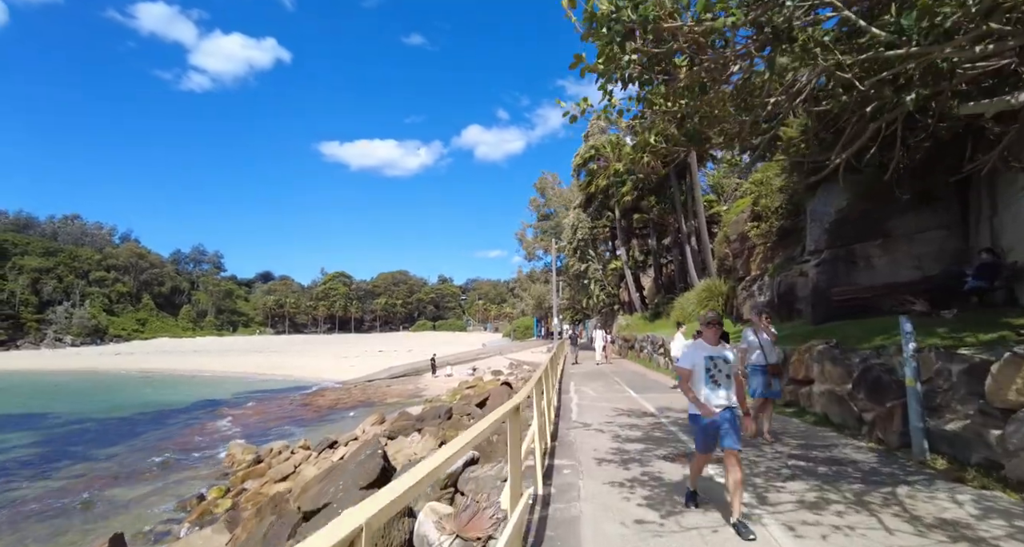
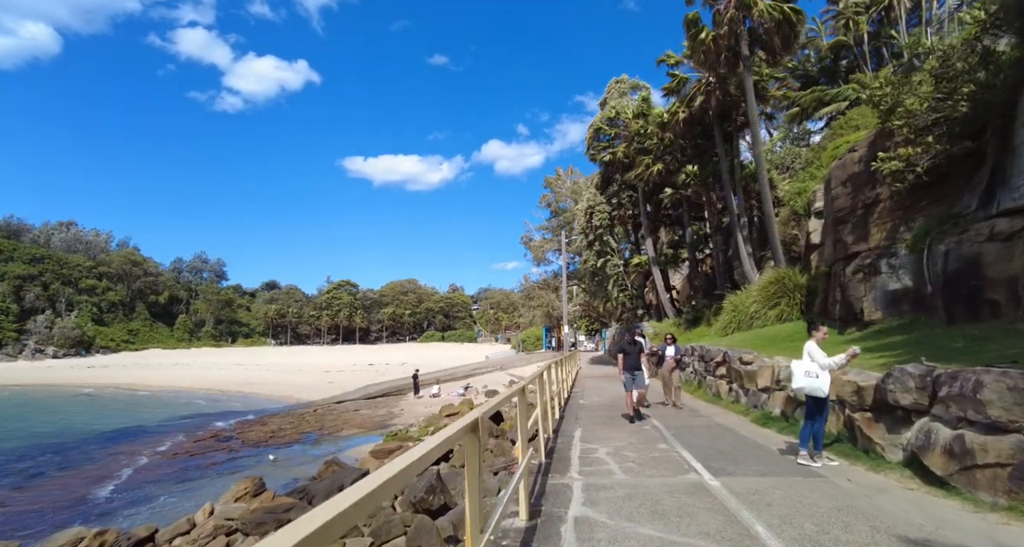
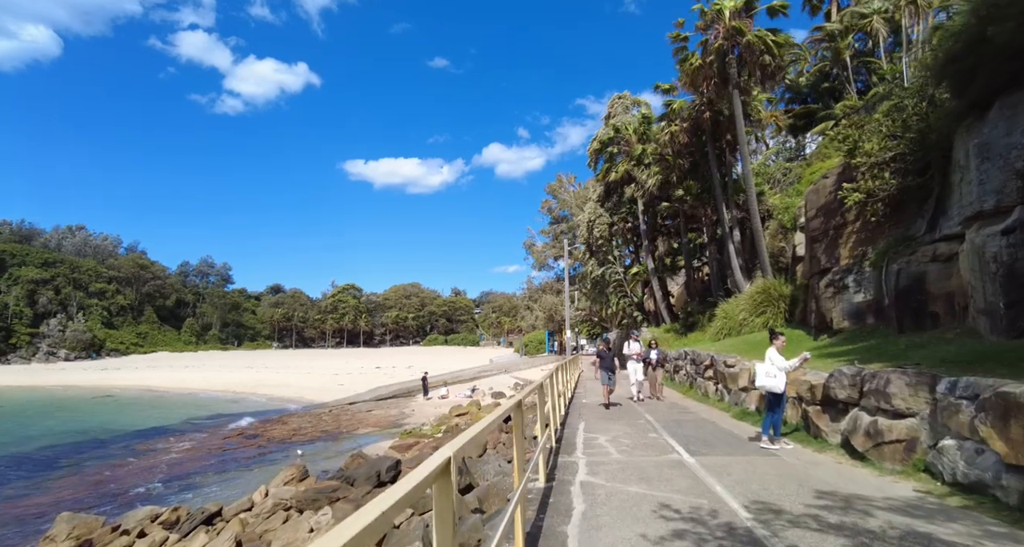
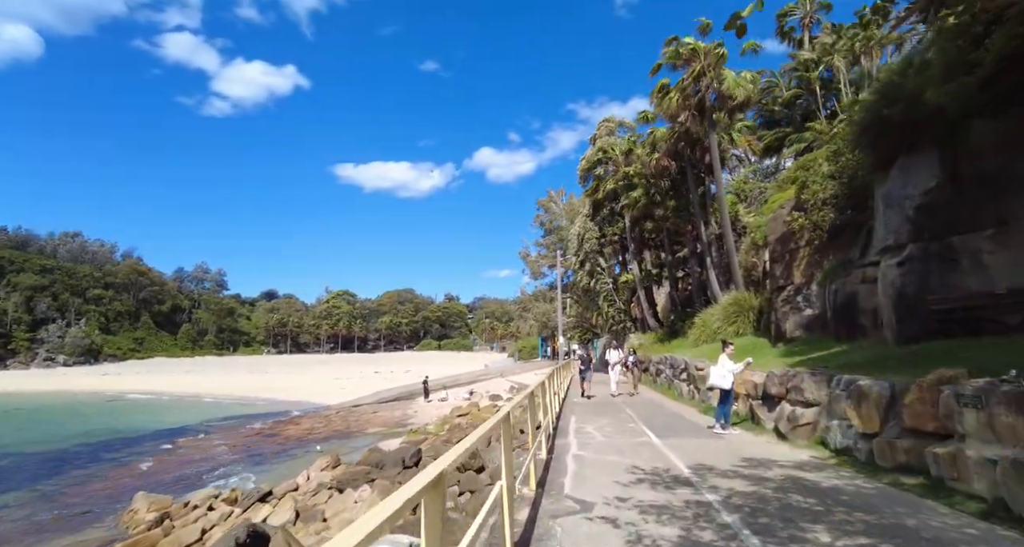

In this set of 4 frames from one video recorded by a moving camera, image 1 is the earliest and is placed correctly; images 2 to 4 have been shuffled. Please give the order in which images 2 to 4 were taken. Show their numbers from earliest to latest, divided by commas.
4, 3, 2
